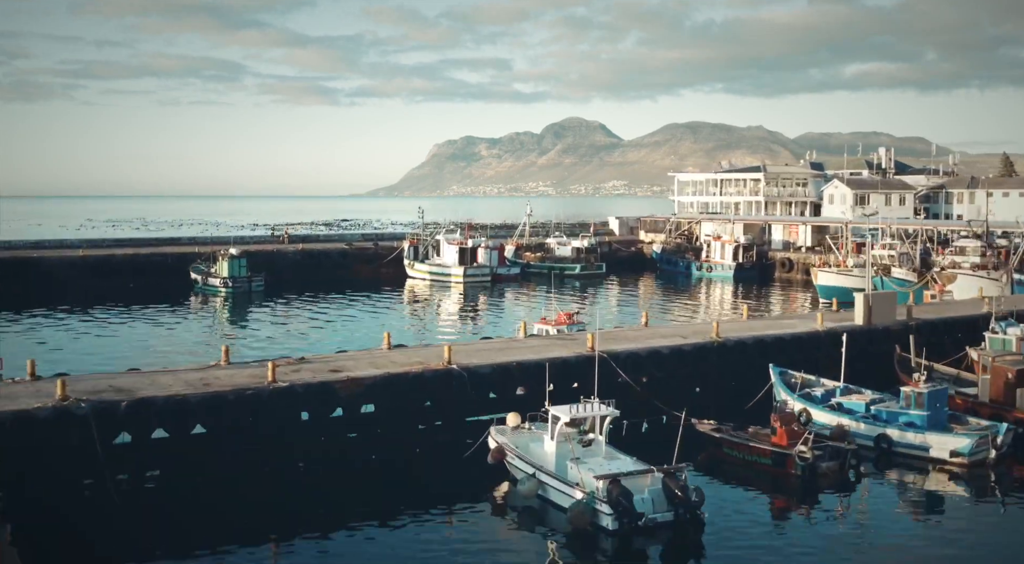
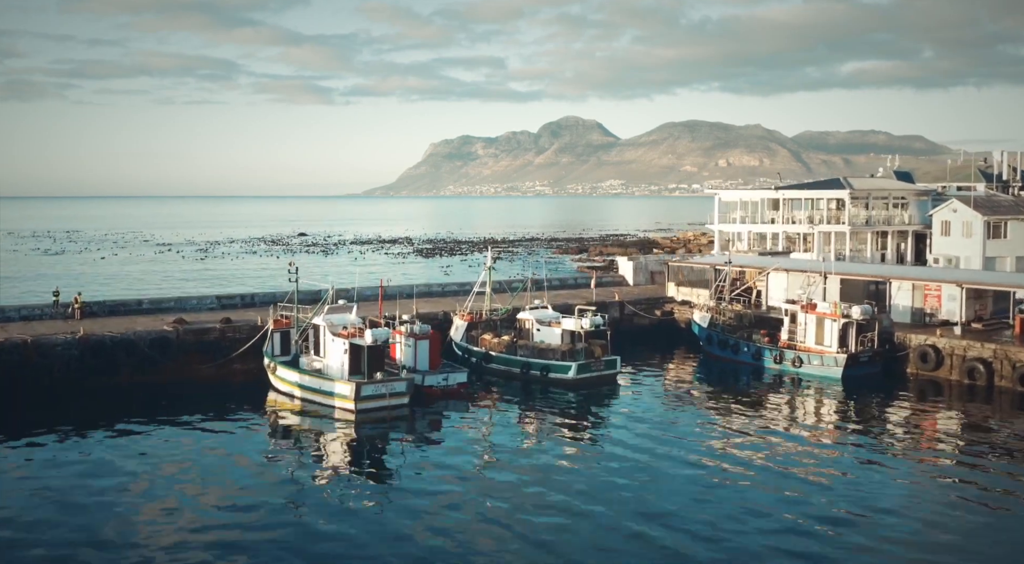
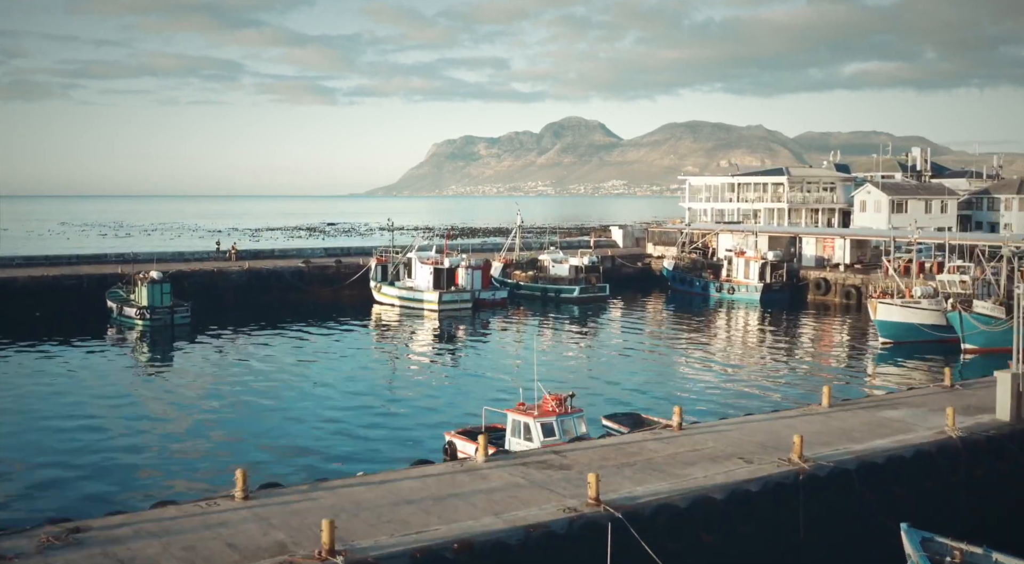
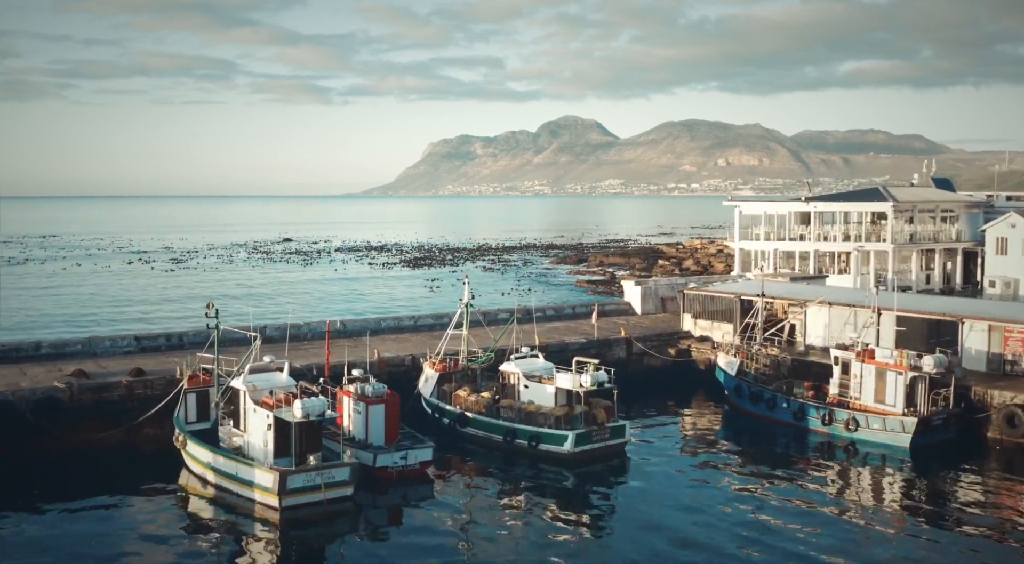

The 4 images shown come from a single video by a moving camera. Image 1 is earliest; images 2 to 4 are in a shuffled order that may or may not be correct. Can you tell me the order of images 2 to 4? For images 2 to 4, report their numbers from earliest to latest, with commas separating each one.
3, 2, 4
